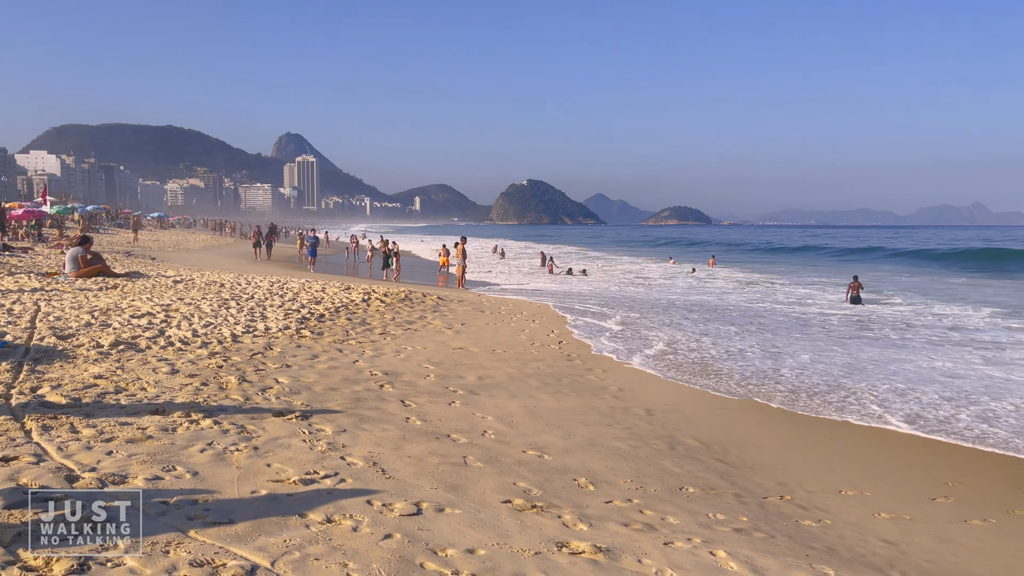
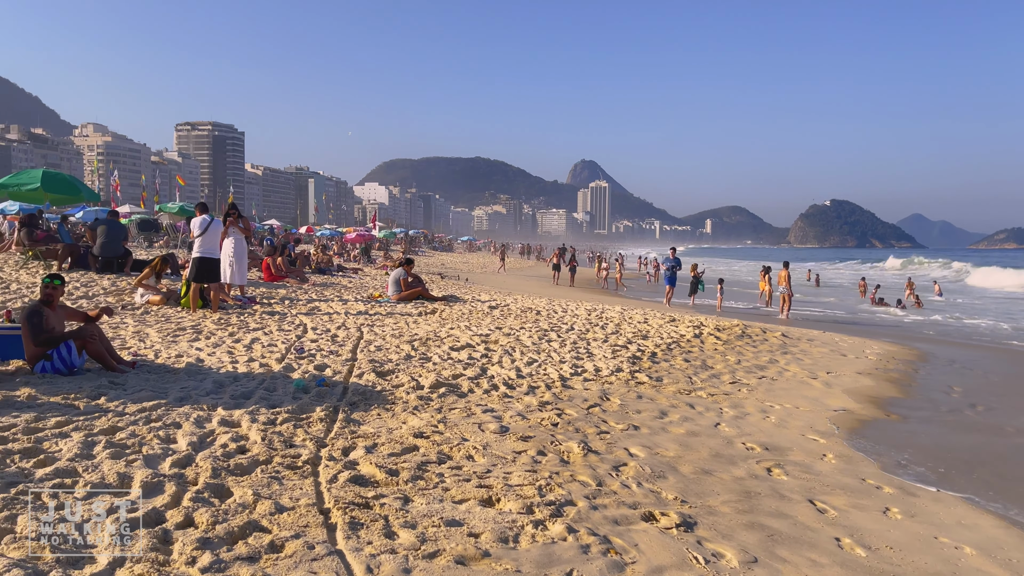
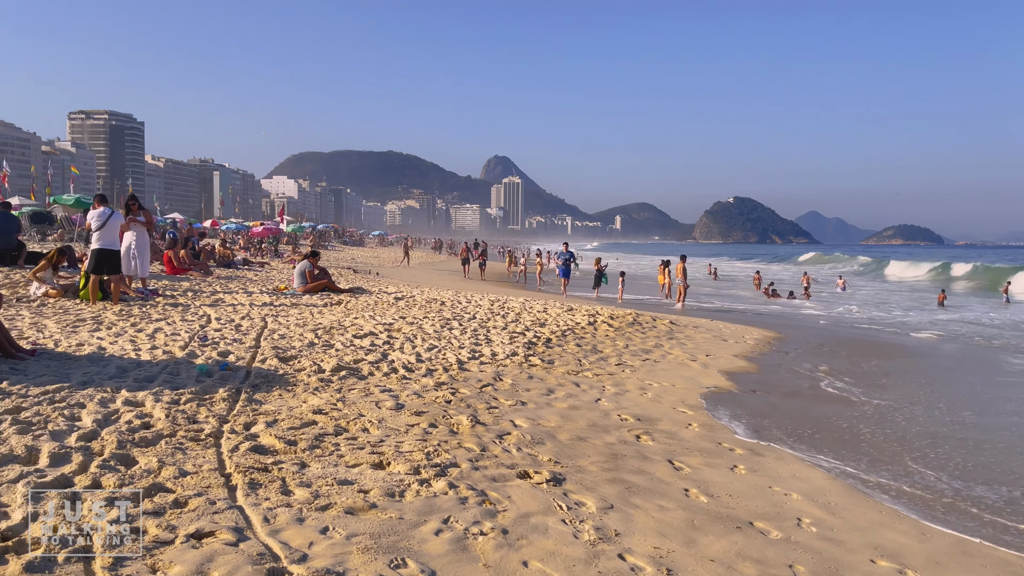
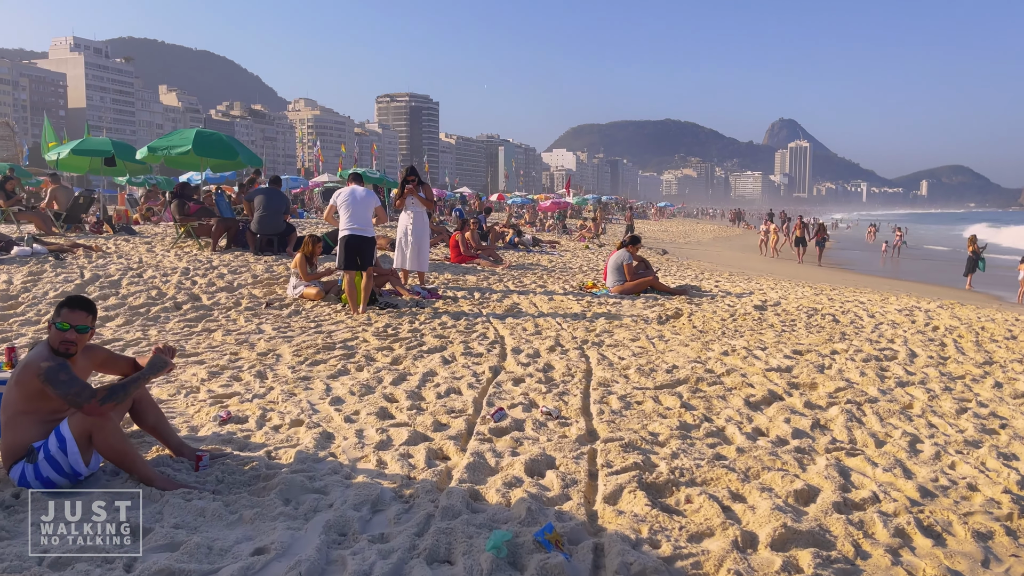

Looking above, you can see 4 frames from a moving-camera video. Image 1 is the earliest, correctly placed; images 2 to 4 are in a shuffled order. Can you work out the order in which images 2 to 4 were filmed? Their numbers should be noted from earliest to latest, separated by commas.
3, 2, 4
